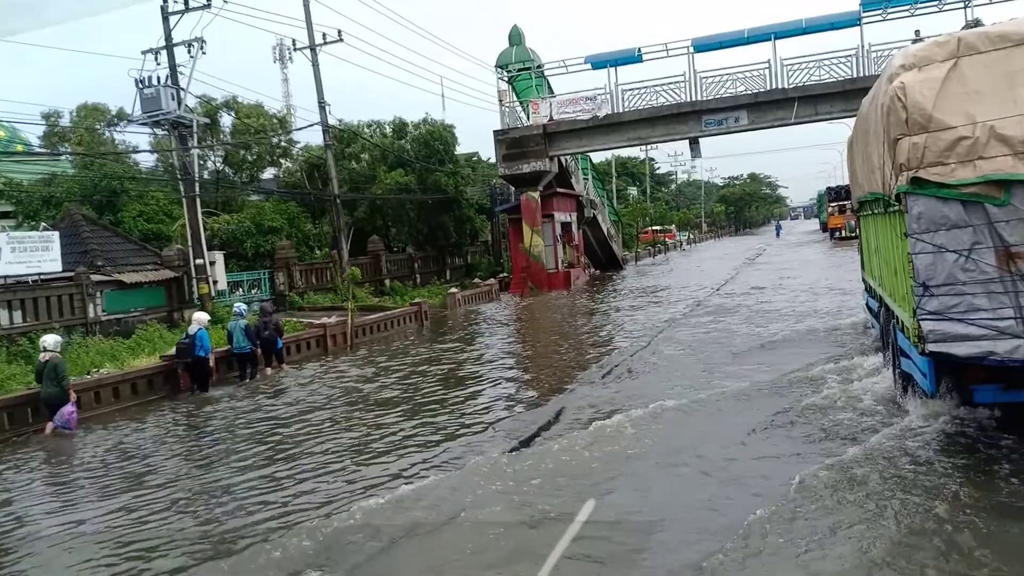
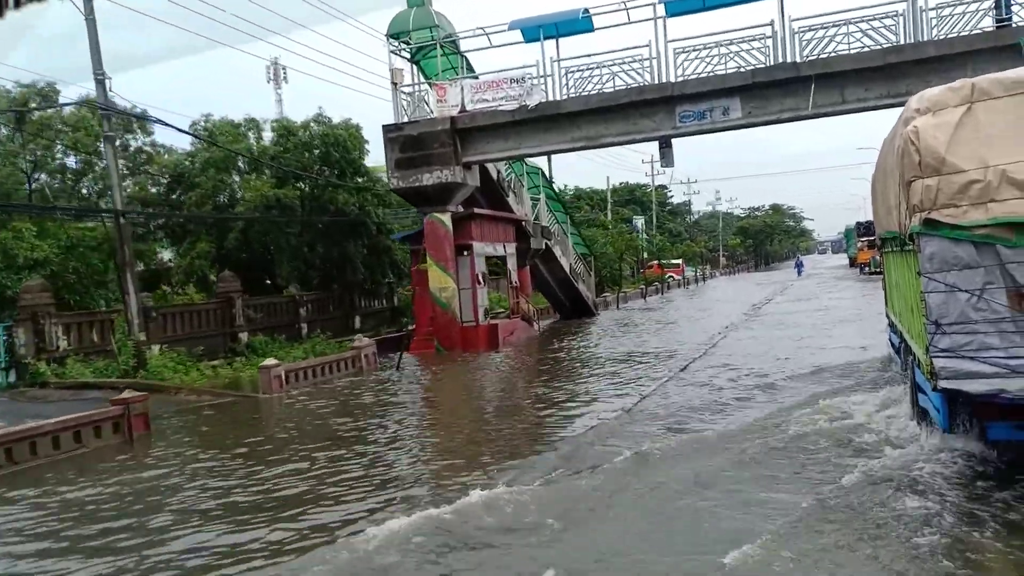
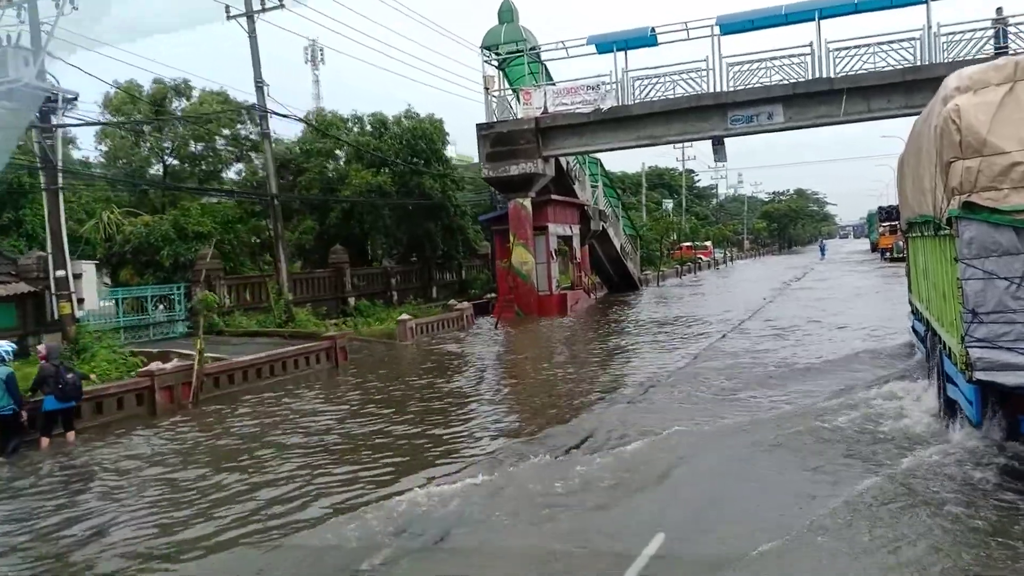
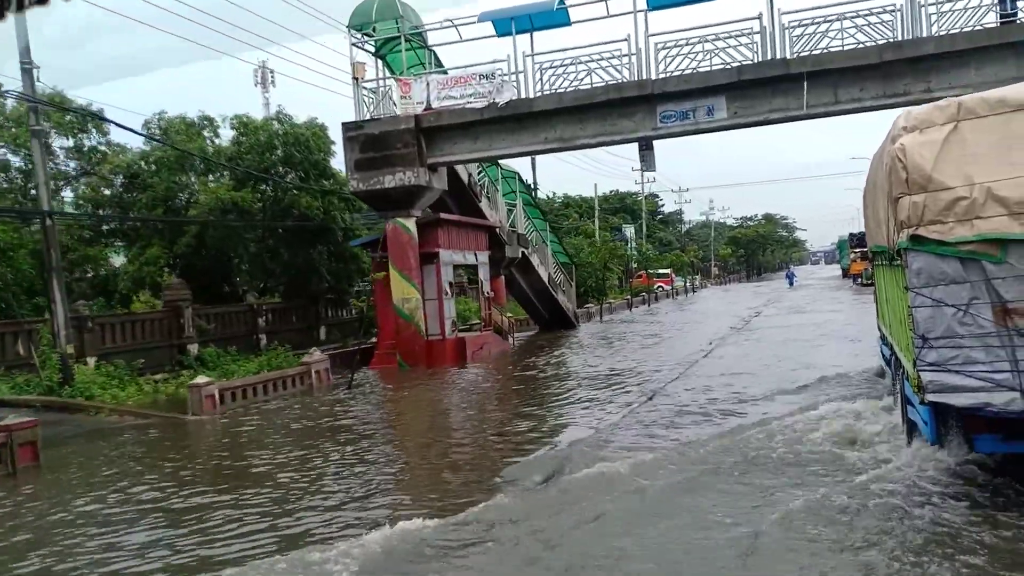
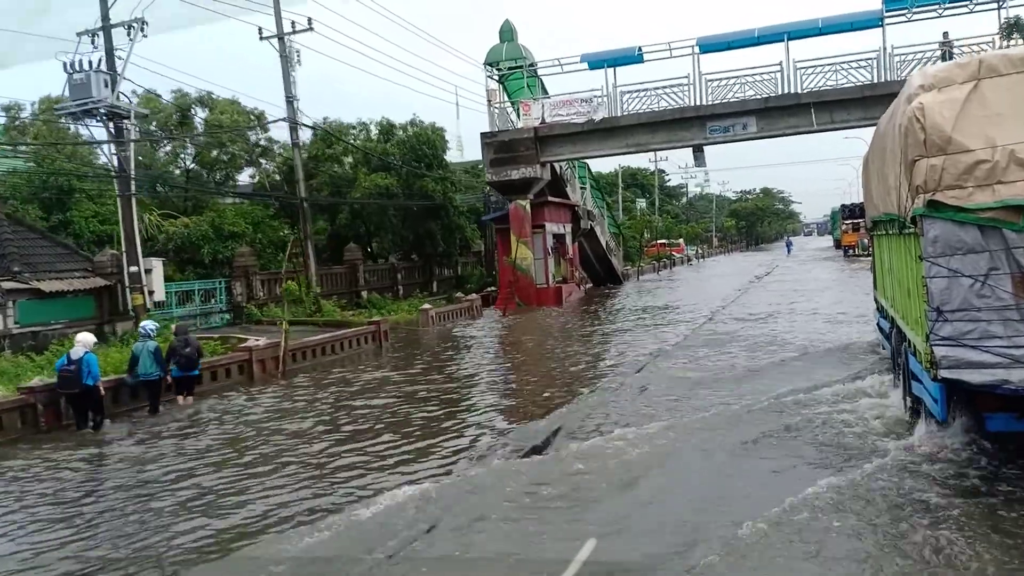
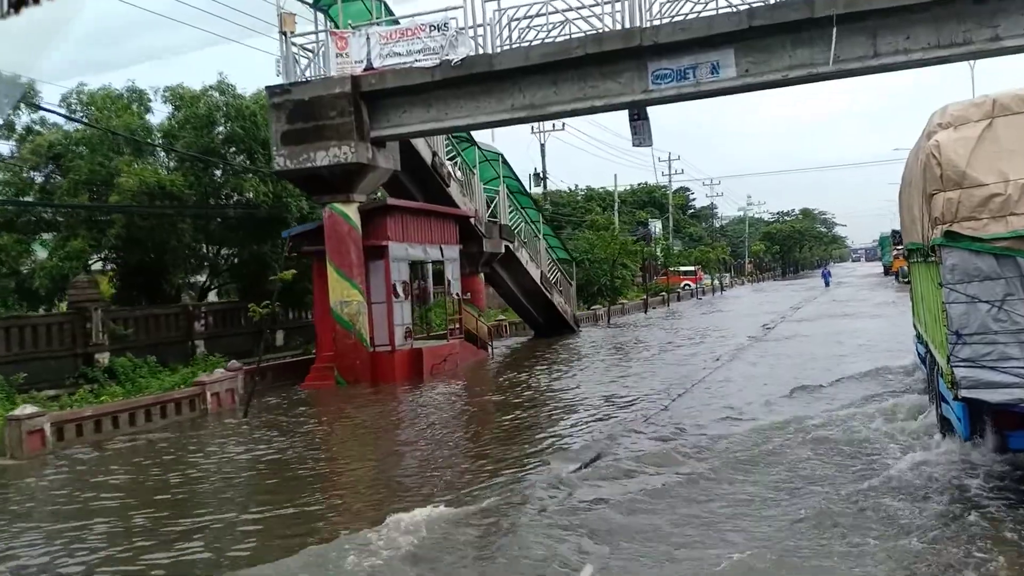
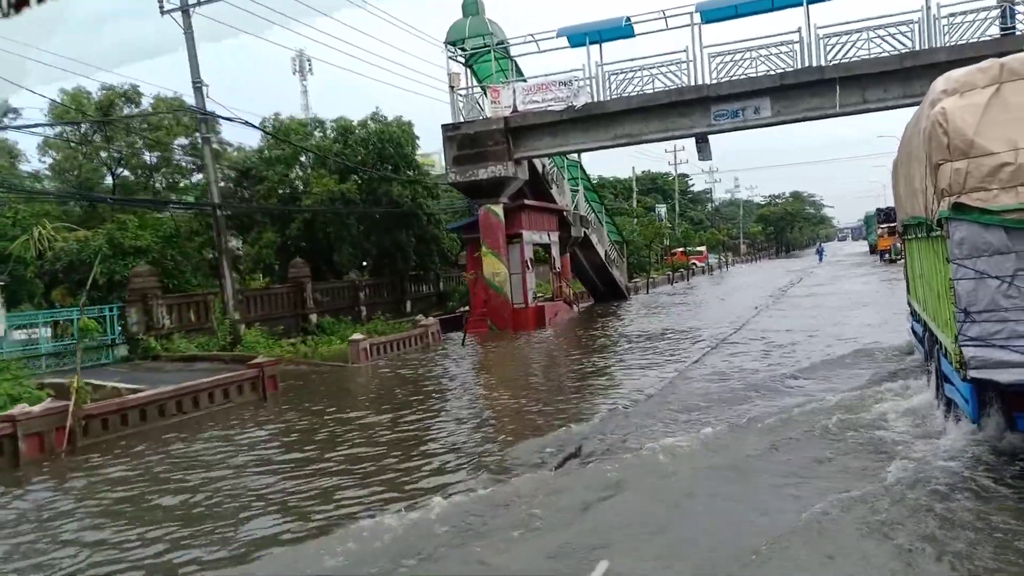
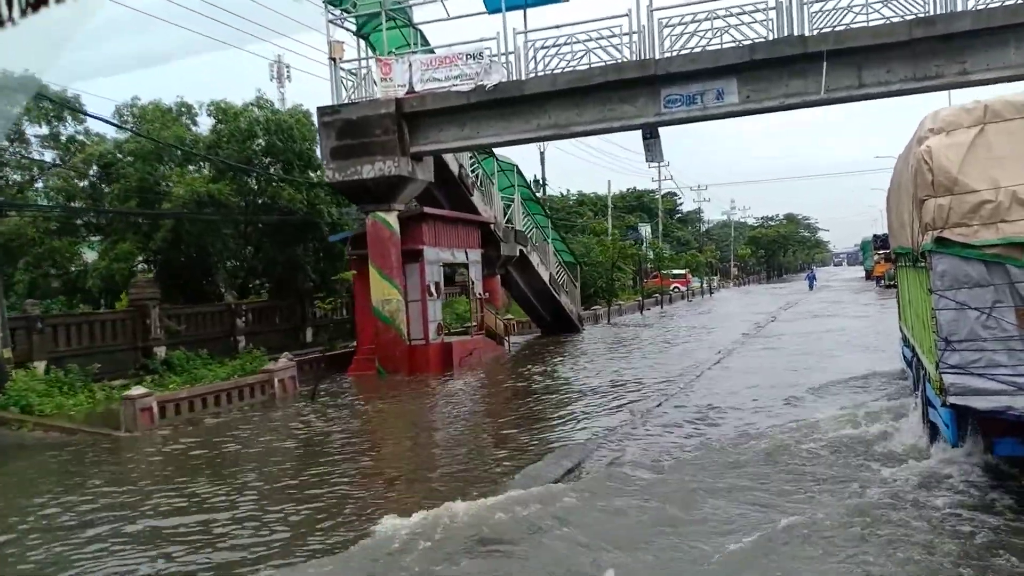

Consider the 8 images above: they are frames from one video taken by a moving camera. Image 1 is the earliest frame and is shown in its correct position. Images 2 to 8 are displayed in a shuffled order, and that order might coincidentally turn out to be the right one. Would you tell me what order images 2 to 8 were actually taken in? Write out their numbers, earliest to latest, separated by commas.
5, 3, 7, 2, 4, 8, 6
